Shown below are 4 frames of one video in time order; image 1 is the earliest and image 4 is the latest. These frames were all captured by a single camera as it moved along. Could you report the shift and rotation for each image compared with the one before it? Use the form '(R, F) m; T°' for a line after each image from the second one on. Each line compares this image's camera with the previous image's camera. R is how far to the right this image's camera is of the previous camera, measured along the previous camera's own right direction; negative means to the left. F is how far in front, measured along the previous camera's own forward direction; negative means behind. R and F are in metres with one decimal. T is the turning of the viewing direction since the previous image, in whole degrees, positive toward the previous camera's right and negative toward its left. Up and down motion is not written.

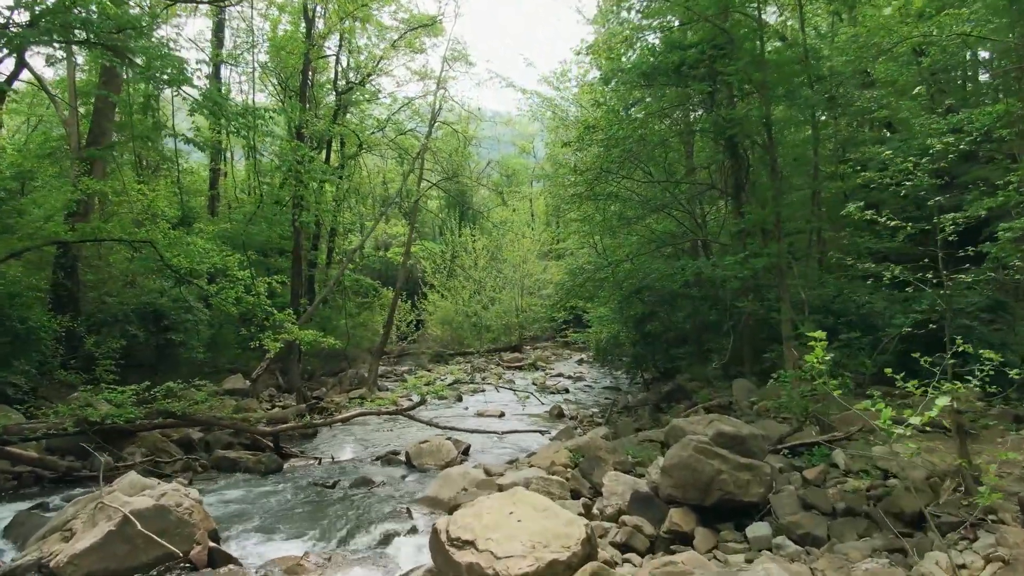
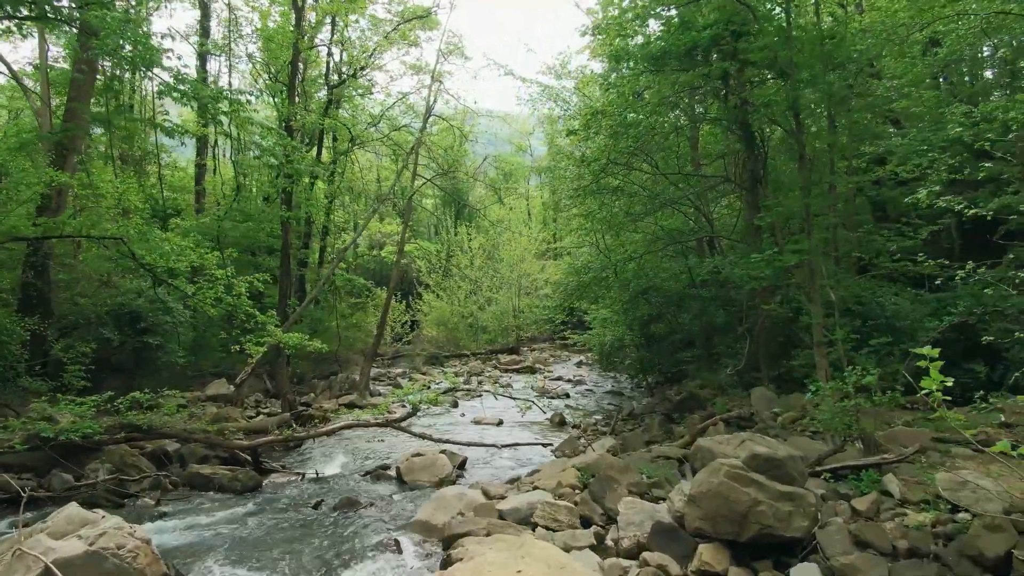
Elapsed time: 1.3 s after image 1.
(-0.1, +0.8) m; 0°
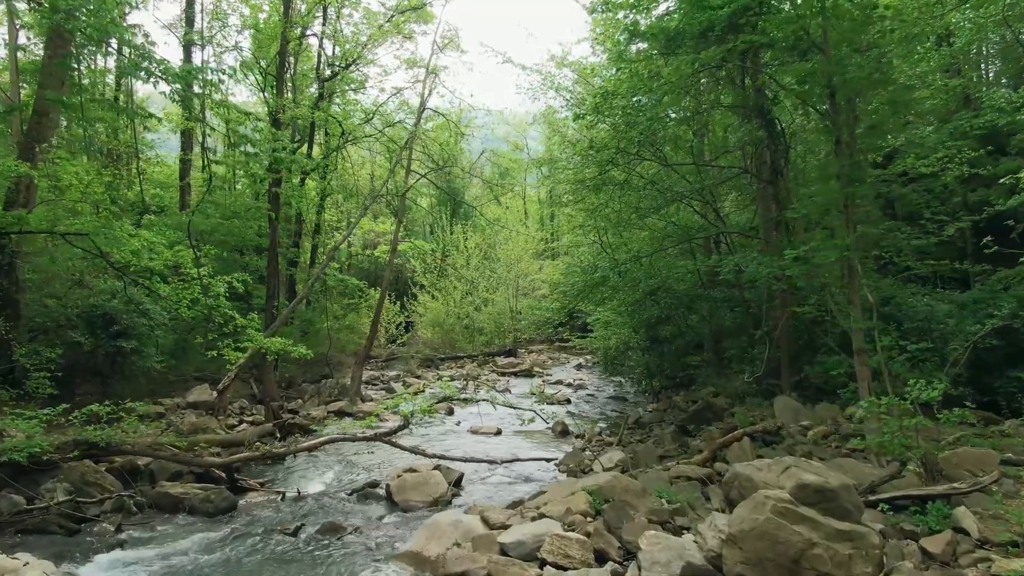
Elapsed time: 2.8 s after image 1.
(-0.1, +0.8) m; 0°
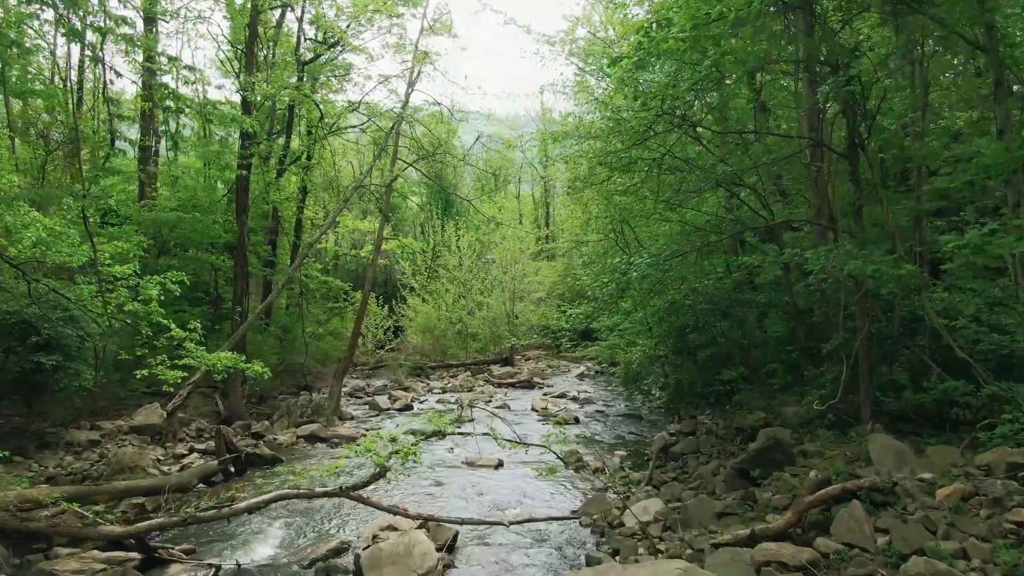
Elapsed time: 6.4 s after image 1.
(-0.2, +2.0) m; +1°
